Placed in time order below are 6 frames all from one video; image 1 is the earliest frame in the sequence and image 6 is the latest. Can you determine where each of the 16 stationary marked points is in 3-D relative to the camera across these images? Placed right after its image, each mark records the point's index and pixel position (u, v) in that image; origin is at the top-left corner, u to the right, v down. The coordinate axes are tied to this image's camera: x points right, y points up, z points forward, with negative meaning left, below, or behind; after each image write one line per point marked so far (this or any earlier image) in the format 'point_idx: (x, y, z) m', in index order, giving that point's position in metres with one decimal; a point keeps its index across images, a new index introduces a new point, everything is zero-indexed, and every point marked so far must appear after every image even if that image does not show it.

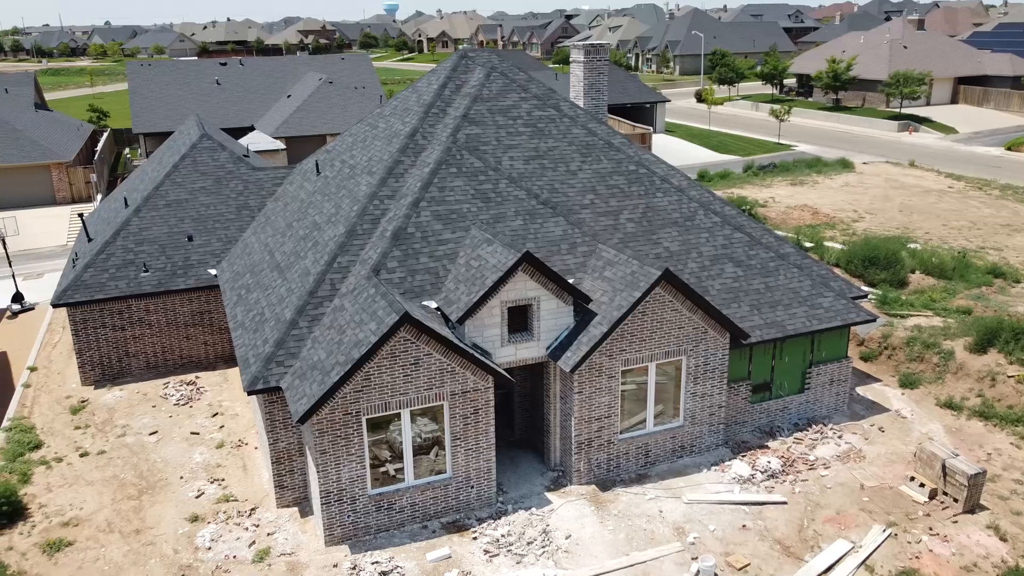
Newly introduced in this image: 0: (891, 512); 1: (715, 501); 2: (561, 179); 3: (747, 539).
0: (+6.7, -4.0, +14.4) m
1: (+3.7, -3.9, +14.8) m
2: (+1.1, +2.3, +17.4) m
3: (+4.0, -4.3, +13.9) m
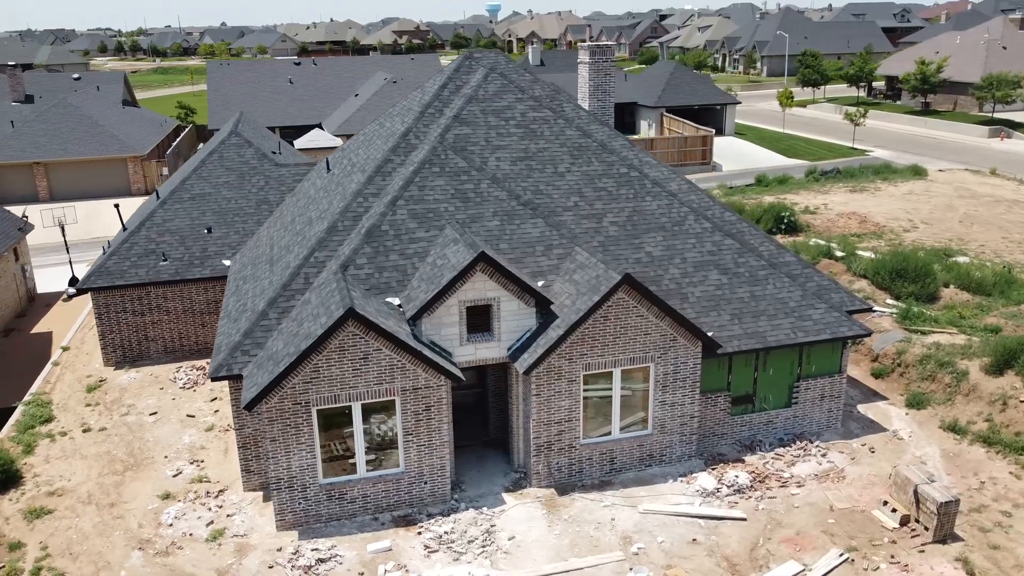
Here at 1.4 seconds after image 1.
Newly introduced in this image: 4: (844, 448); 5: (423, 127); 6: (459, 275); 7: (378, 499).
0: (+5.8, -4.2, +13.8) m
1: (+2.8, -4.0, +14.5) m
2: (+0.7, +2.3, +17.4) m
3: (+3.0, -4.4, +13.5) m
4: (+6.7, -3.3, +16.6) m
5: (-2.0, +3.6, +18.2) m
6: (-0.9, +0.2, +14.1) m
7: (-2.4, -3.7, +14.5) m
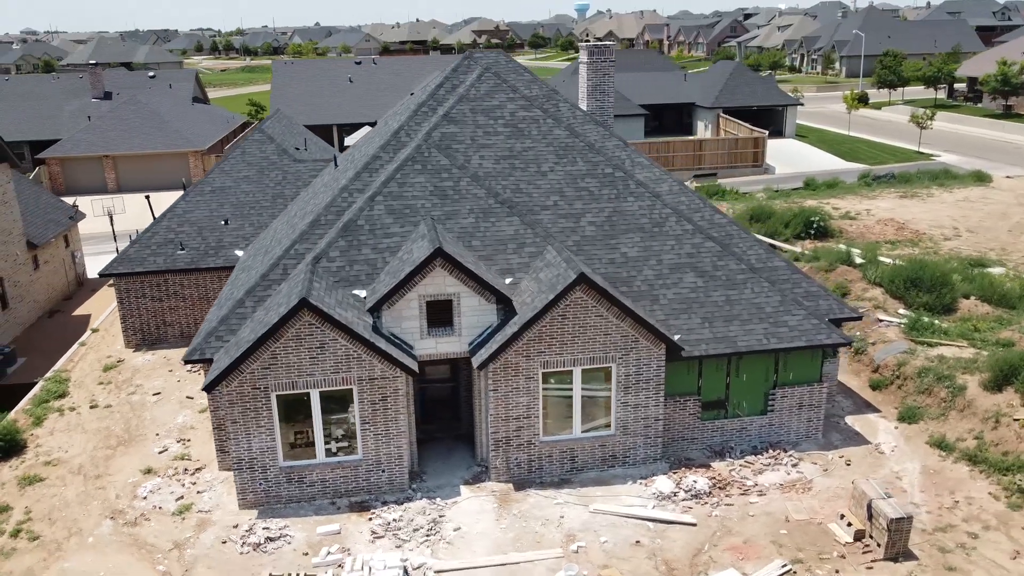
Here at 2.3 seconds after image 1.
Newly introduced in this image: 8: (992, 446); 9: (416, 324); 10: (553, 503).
0: (+4.8, -4.3, +13.4) m
1: (+1.9, -4.0, +14.5) m
2: (+0.3, +2.3, +17.5) m
3: (+2.0, -4.4, +13.5) m
4: (+6.1, -3.4, +16.1) m
5: (-2.2, +3.7, +18.6) m
6: (-1.7, +0.3, +14.4) m
7: (-3.2, -3.6, +15.0) m
8: (+9.3, -3.1, +15.9) m
9: (-1.8, -0.7, +15.0) m
10: (+0.7, -3.9, +14.8) m
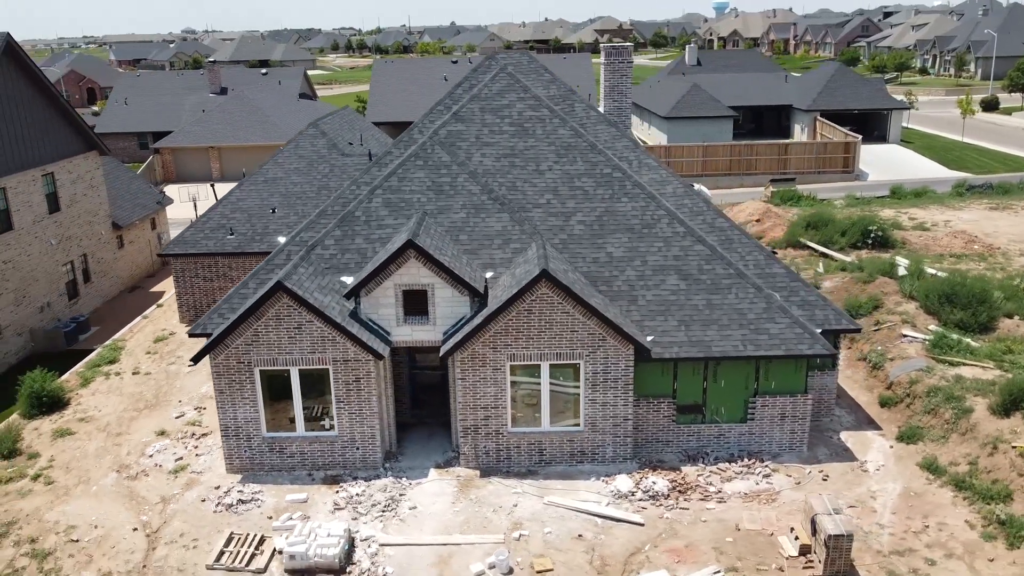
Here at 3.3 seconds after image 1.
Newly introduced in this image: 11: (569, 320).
0: (+3.8, -4.4, +13.3) m
1: (+1.1, -4.0, +14.7) m
2: (+0.3, +2.4, +18.0) m
3: (+1.0, -4.4, +13.7) m
4: (+5.5, -3.5, +15.7) m
5: (-2.0, +3.9, +19.5) m
6: (-2.3, +0.5, +15.2) m
7: (-3.9, -3.3, +16.0) m
8: (+8.7, -3.4, +15.0) m
9: (-2.3, -0.5, +15.8) m
10: (0.0, -3.8, +15.2) m
11: (+1.1, -0.6, +15.2) m
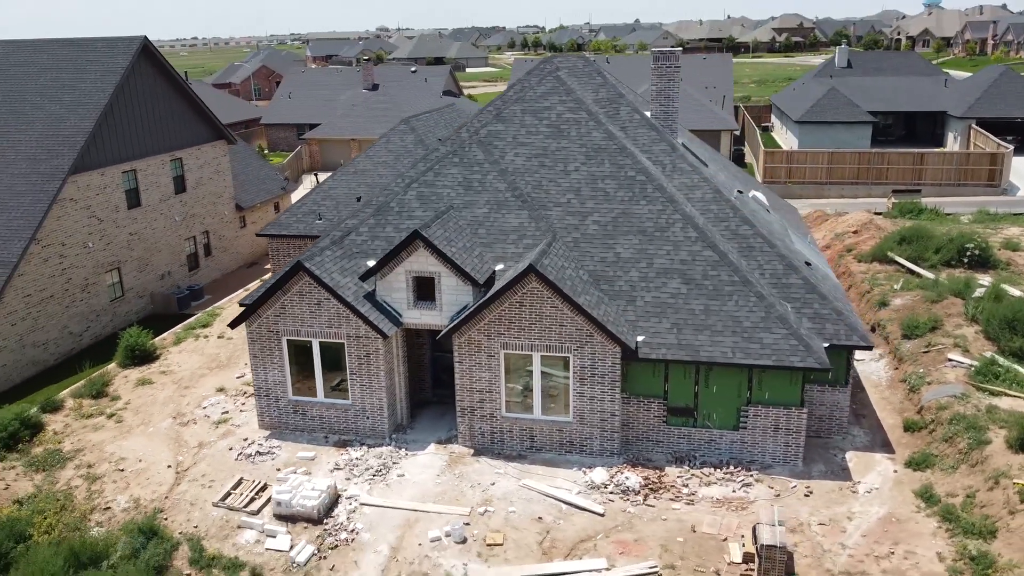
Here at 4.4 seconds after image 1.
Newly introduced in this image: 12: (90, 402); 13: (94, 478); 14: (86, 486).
0: (+2.9, -4.5, +13.5) m
1: (+0.6, -3.9, +15.5) m
2: (+0.9, +2.5, +18.8) m
3: (+0.3, -4.3, +14.5) m
4: (+5.1, -3.7, +15.6) m
5: (-0.9, +4.2, +20.7) m
6: (-2.3, +0.8, +16.6) m
7: (-3.9, -2.9, +17.8) m
8: (+8.1, -3.8, +14.2) m
9: (-2.3, -0.2, +17.2) m
10: (-0.4, -3.7, +16.2) m
11: (+0.9, -0.5, +15.9) m
12: (-10.2, -2.7, +19.7) m
13: (-8.4, -3.8, +16.4) m
14: (-8.5, -3.9, +16.2) m
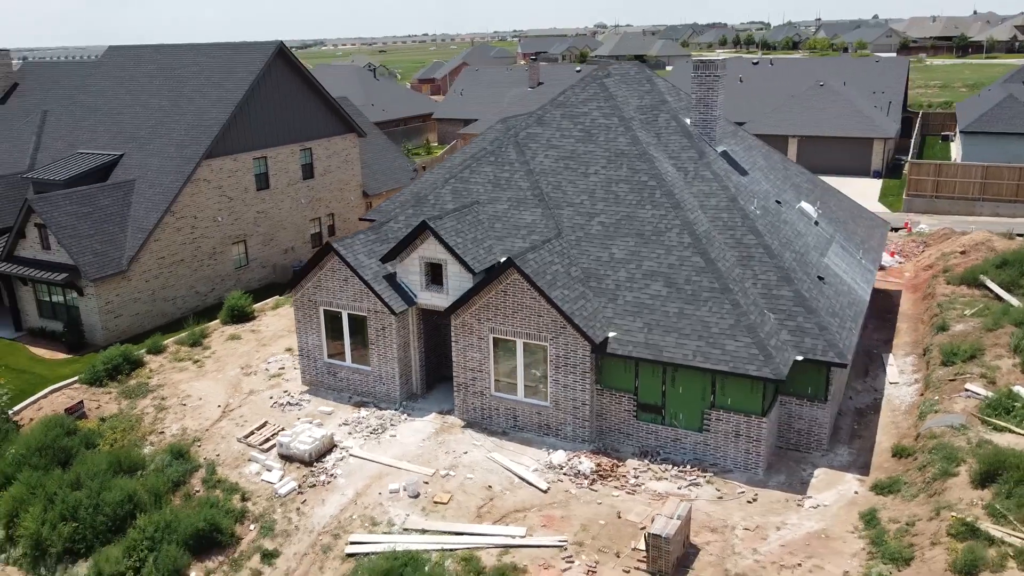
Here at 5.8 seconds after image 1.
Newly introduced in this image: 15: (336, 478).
0: (+1.5, -4.4, +14.5) m
1: (-0.1, -3.7, +16.9) m
2: (+1.5, +2.7, +20.0) m
3: (-0.7, -4.1, +16.1) m
4: (+4.2, -3.9, +15.9) m
5: (+0.3, +4.4, +22.2) m
6: (-2.3, +1.2, +18.7) m
7: (-3.9, -2.4, +20.3) m
8: (+6.7, -4.2, +13.8) m
9: (-2.2, +0.2, +19.3) m
10: (-0.9, -3.4, +17.9) m
11: (+0.5, -0.4, +17.2) m
12: (-9.4, -1.8, +23.7) m
13: (-8.6, -3.0, +20.1) m
14: (-8.7, -3.1, +19.9) m
15: (-3.6, -3.9, +16.8) m
